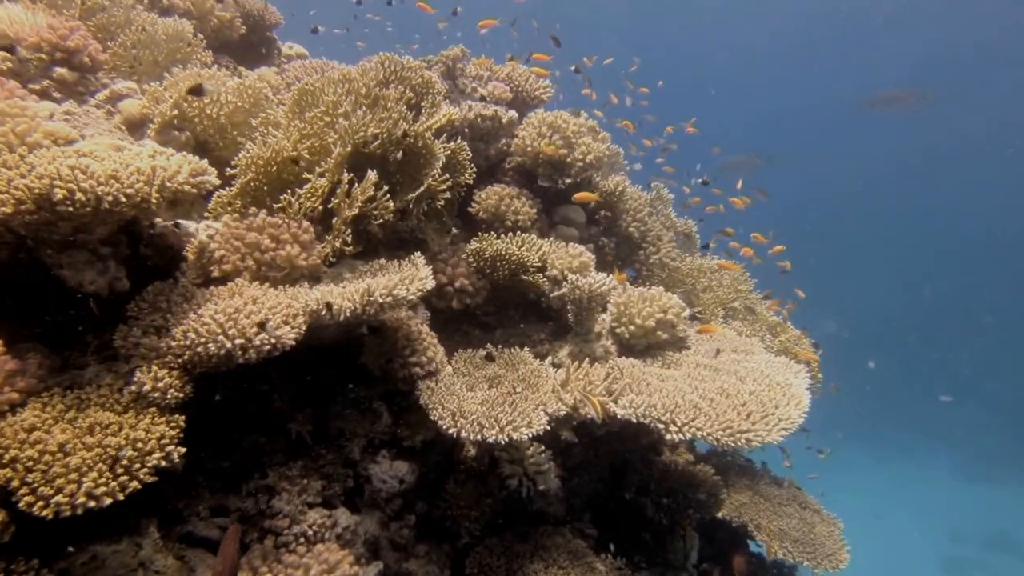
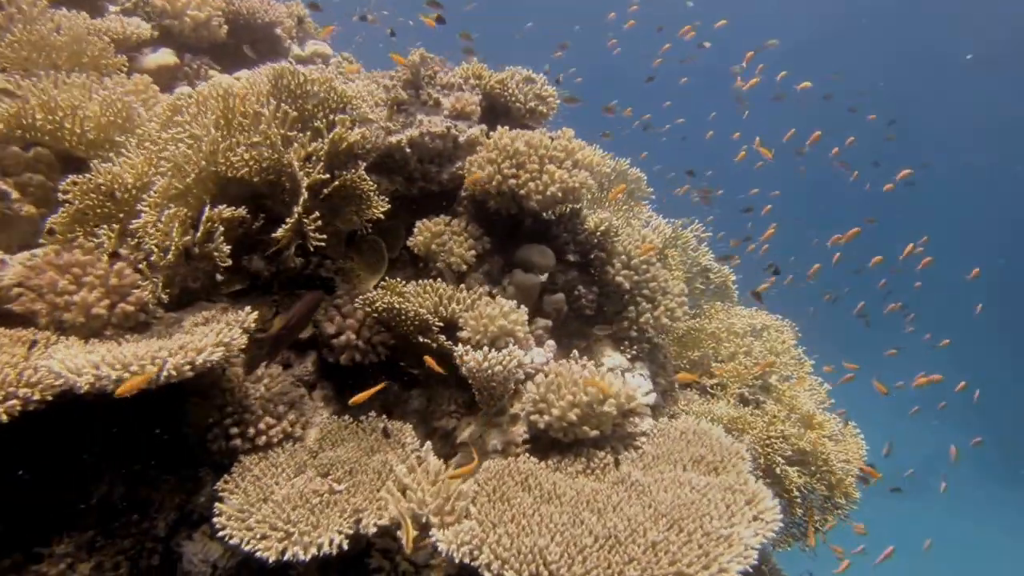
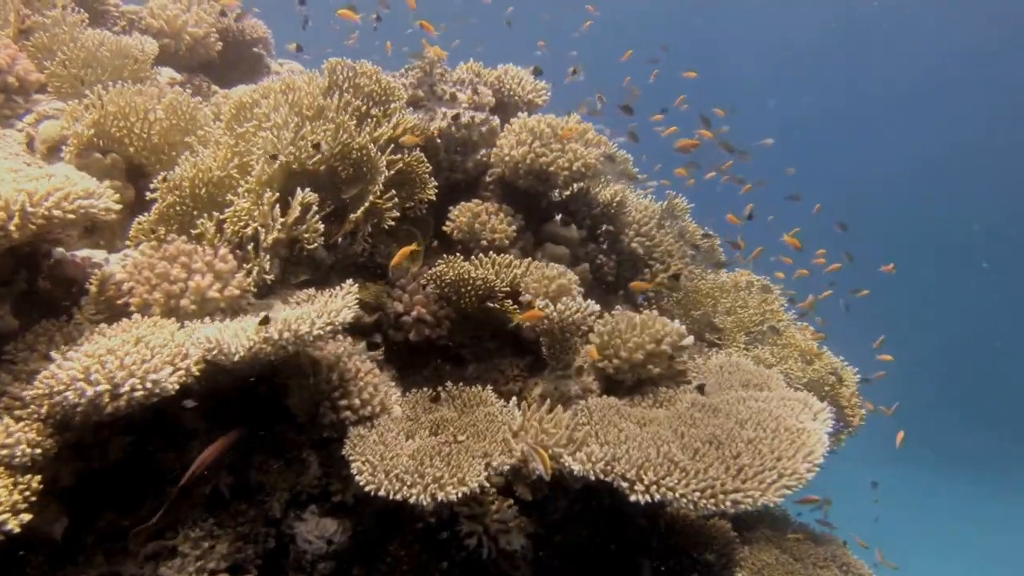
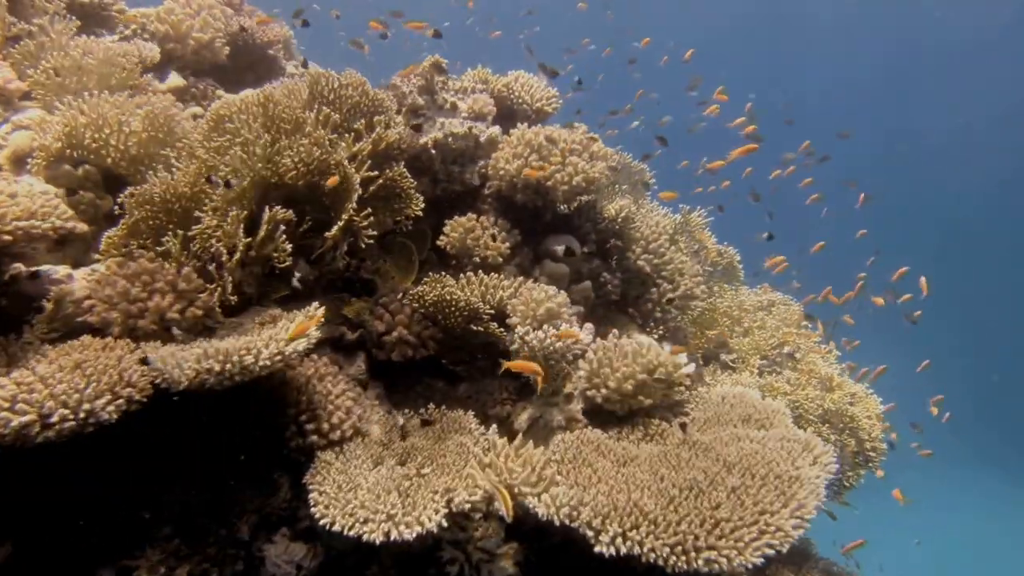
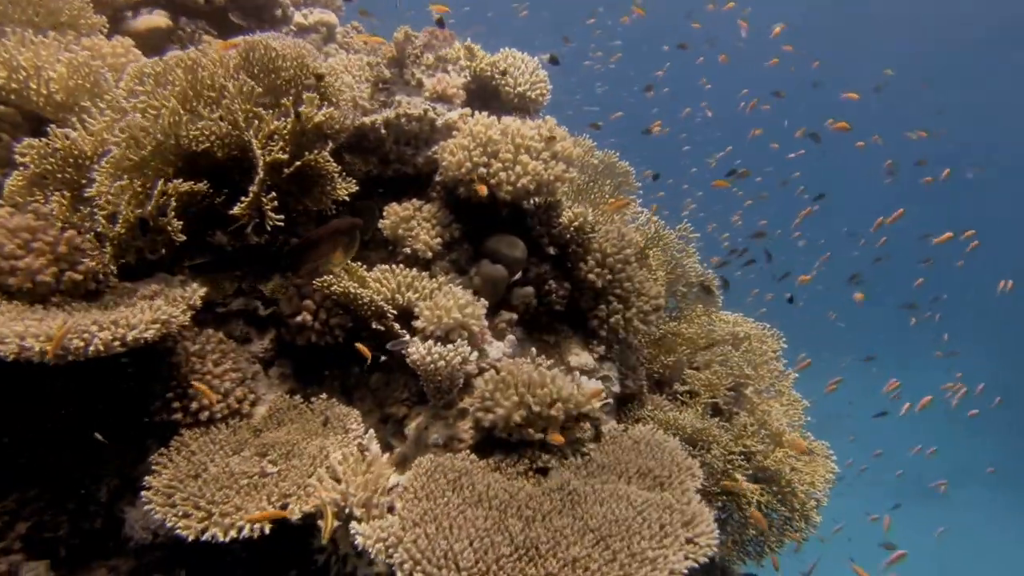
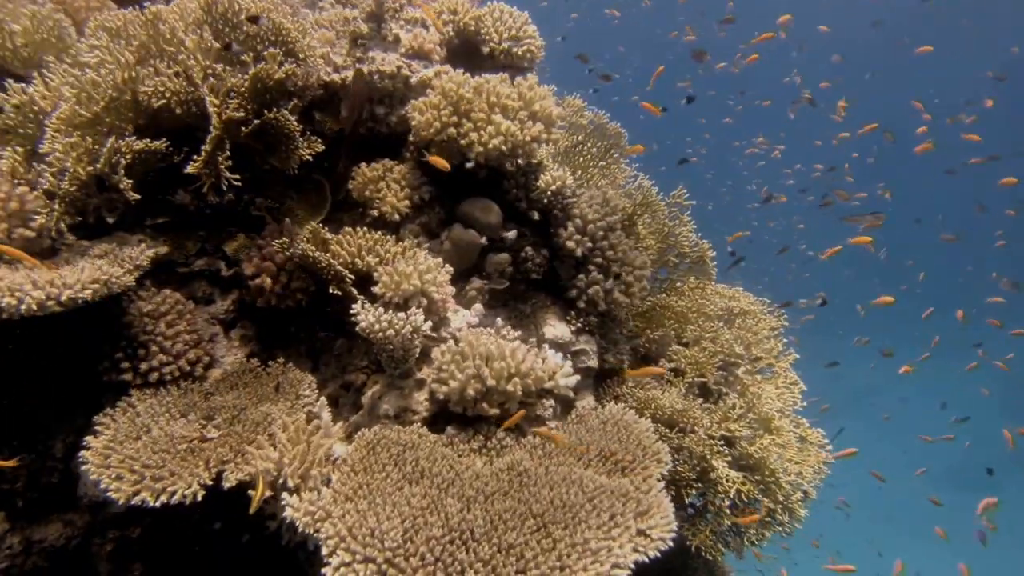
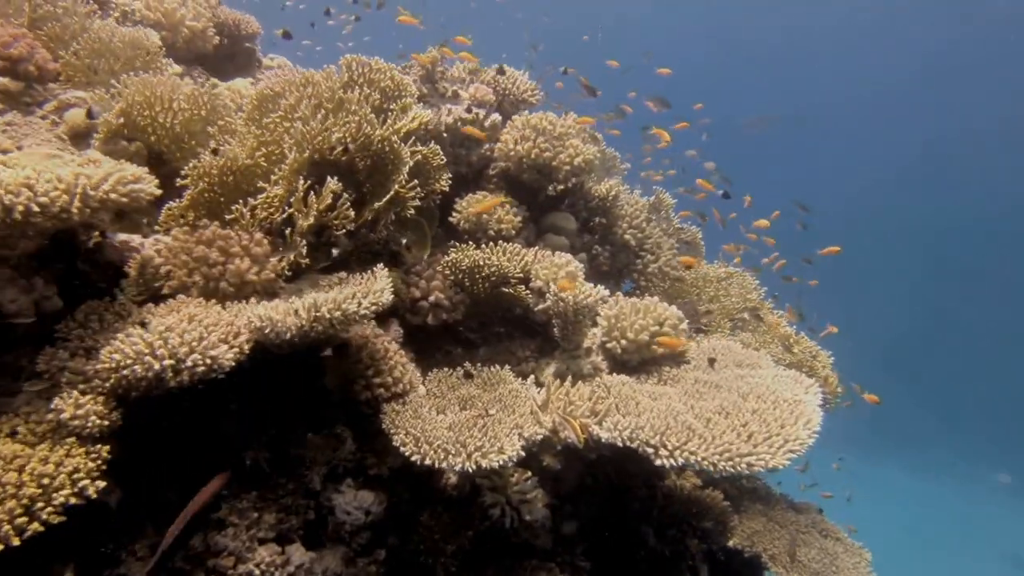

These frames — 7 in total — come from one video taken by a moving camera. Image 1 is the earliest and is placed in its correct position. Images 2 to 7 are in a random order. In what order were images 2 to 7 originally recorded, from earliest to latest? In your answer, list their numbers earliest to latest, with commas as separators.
7, 3, 4, 2, 5, 6
